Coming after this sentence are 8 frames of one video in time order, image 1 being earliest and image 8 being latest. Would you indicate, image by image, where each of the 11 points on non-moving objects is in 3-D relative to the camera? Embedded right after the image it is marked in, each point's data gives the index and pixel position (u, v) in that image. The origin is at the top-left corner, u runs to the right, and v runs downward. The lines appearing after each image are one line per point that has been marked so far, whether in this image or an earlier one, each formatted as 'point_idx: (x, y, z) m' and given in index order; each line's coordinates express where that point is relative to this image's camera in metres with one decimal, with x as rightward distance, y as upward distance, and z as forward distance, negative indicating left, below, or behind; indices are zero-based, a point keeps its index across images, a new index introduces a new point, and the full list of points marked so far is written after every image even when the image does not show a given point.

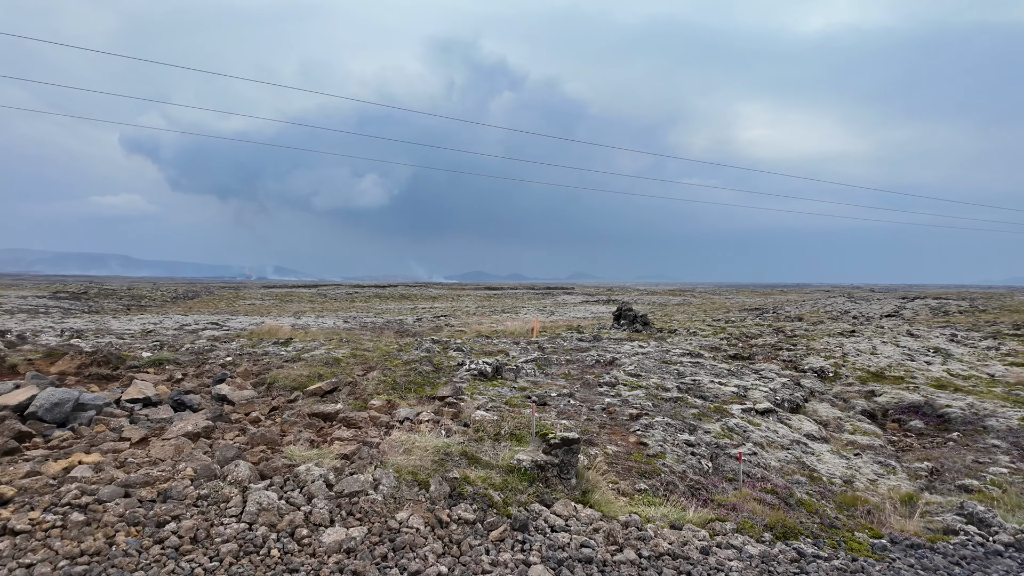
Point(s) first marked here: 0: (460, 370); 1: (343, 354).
0: (-1.4, -2.1, +15.3) m
1: (-4.8, -1.9, +16.7) m
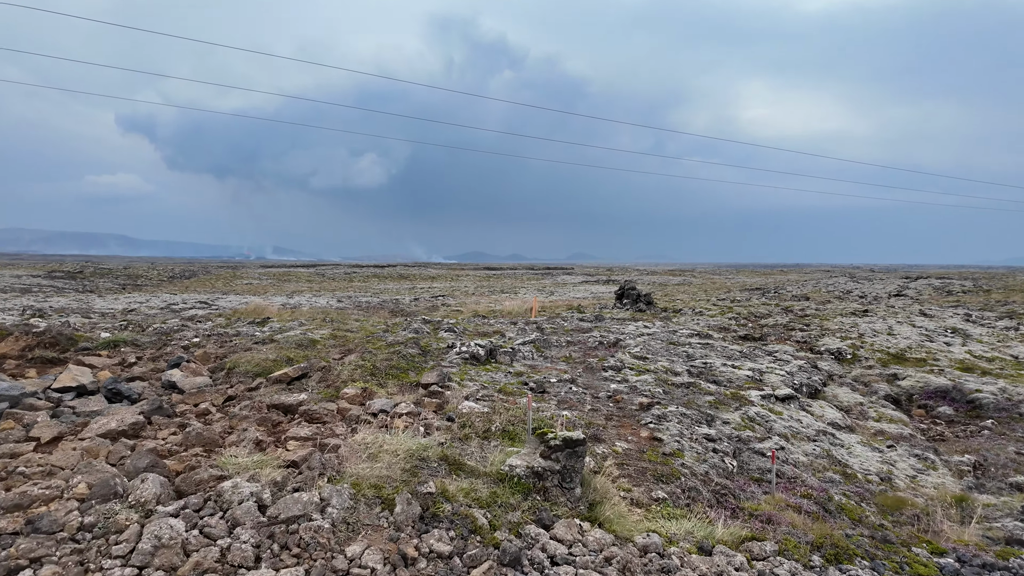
0: (-1.5, -1.5, +13.8) m
1: (-4.9, -1.2, +15.2) m
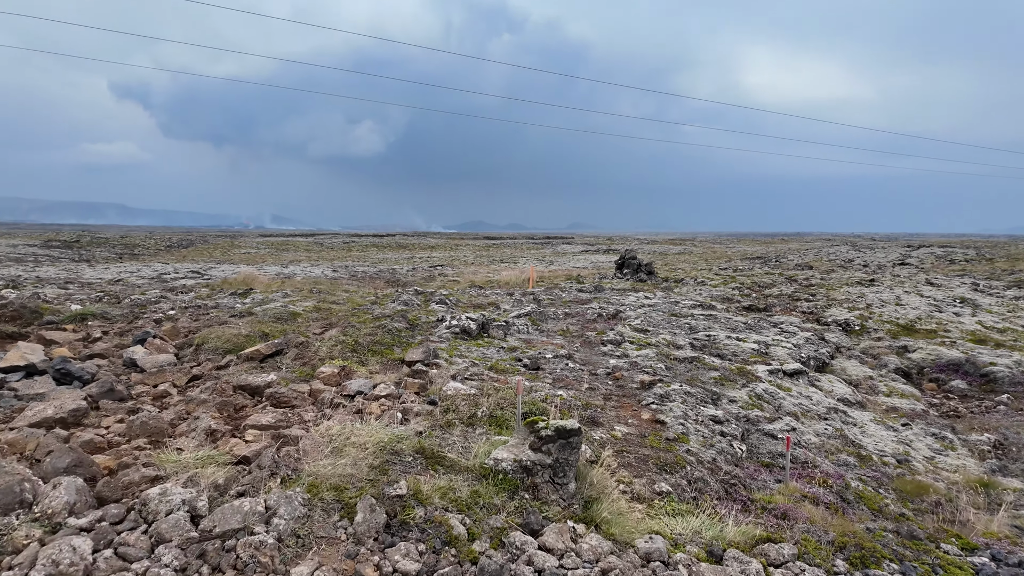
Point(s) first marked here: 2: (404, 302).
0: (-1.6, -0.8, +13.0) m
1: (-5.0, -0.5, +14.4) m
2: (-2.9, -0.4, +16.0) m
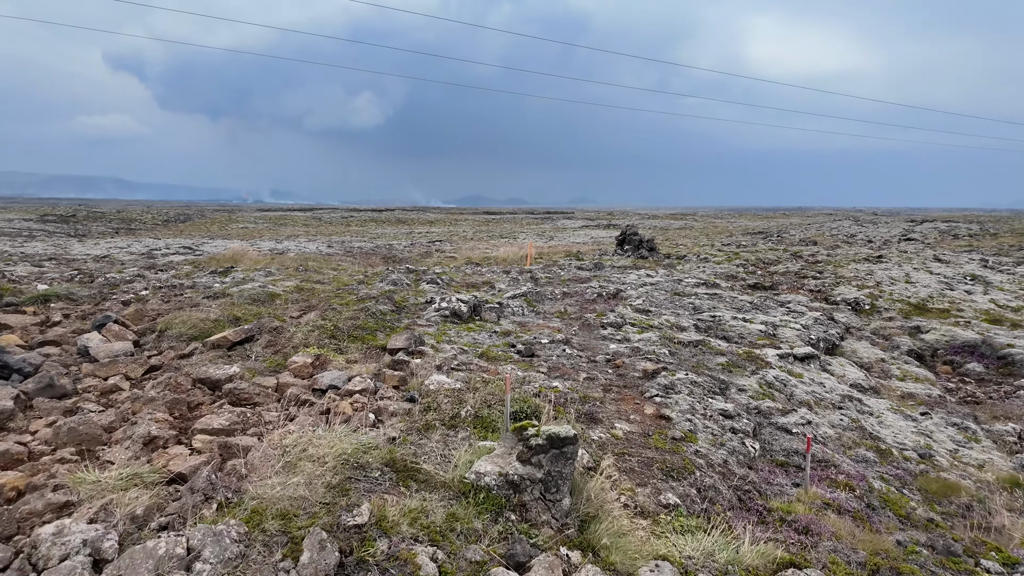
0: (-1.7, -0.4, +12.2) m
1: (-5.2, 0.0, +13.5) m
2: (-3.0, +0.2, +15.2) m
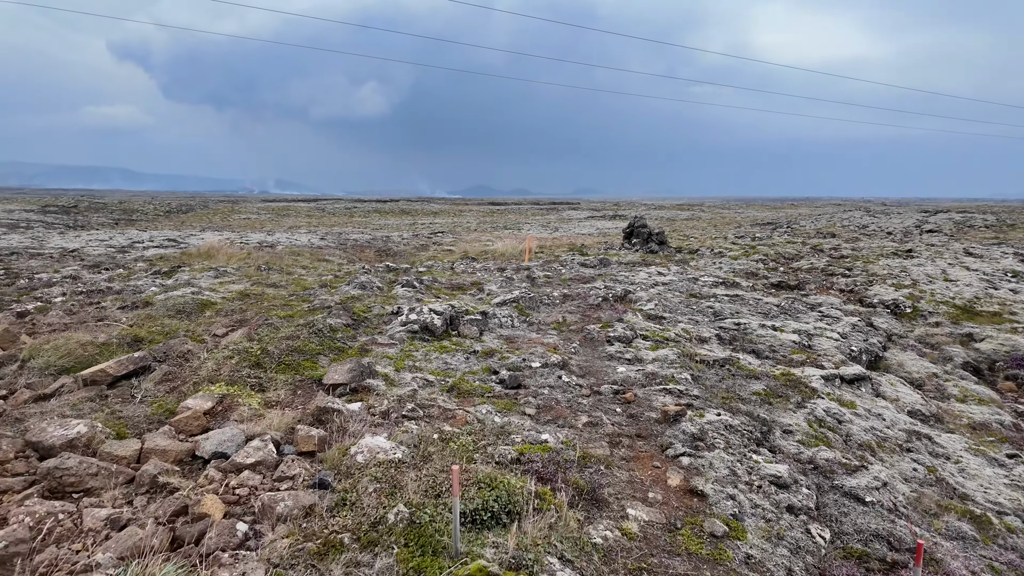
0: (-2.0, -0.6, +9.9) m
1: (-5.4, -0.1, +11.3) m
2: (-3.3, +0.1, +12.9) m
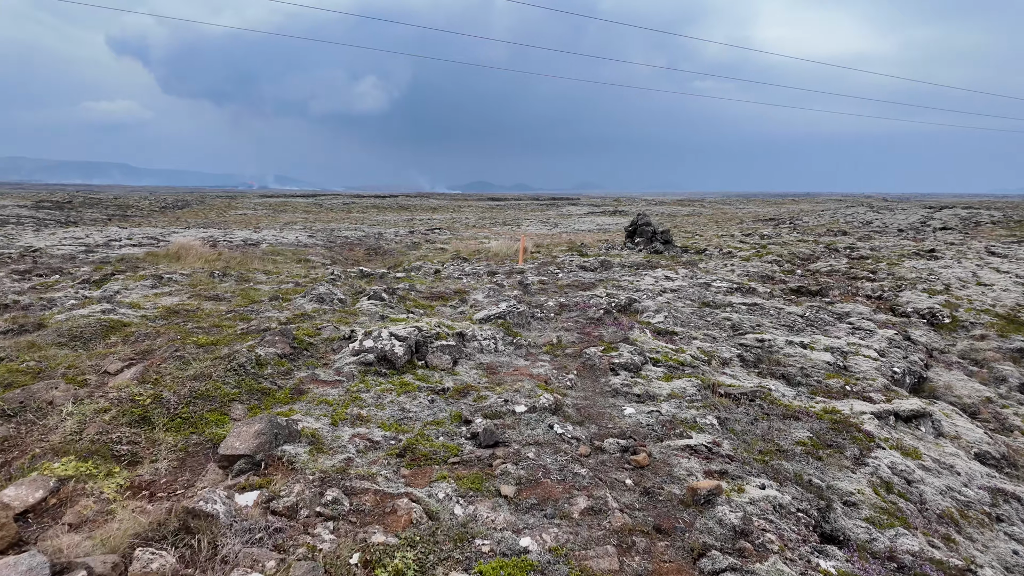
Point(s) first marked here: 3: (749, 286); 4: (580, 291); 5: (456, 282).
0: (-2.2, -0.8, +8.0) m
1: (-5.7, -0.4, +9.3) m
2: (-3.5, -0.2, +10.9) m
3: (+7.2, +0.1, +18.2) m
4: (+1.8, 0.0, +15.7) m
5: (-1.5, +0.2, +15.9) m
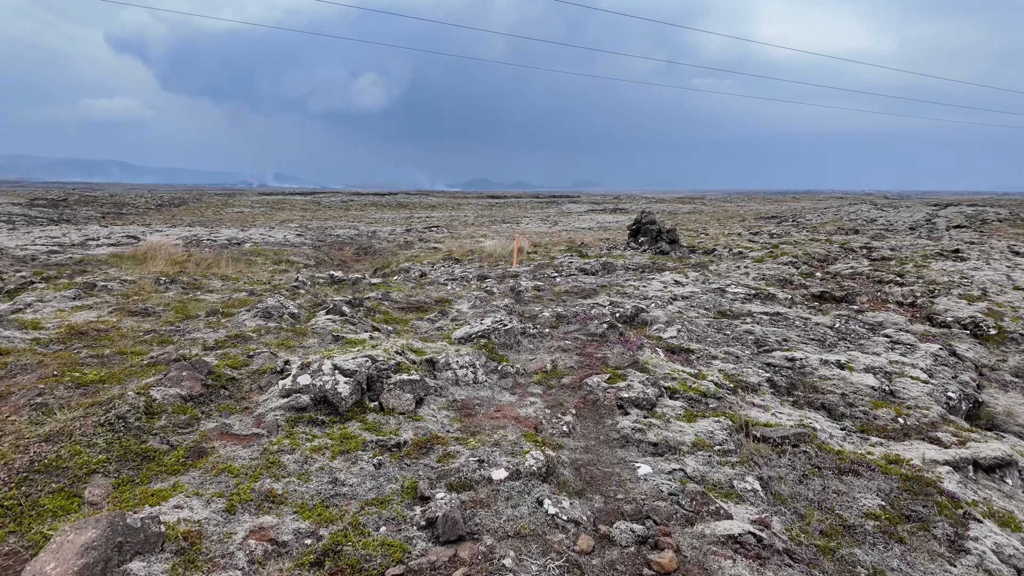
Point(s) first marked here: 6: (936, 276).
0: (-2.5, -1.0, +6.2) m
1: (-5.9, -0.6, +7.5) m
2: (-3.7, -0.3, +9.1) m
3: (+7.0, -0.1, +16.4) m
4: (+1.6, -0.2, +13.9) m
5: (-1.7, 0.0, +14.1) m
6: (+13.9, +0.4, +19.7) m
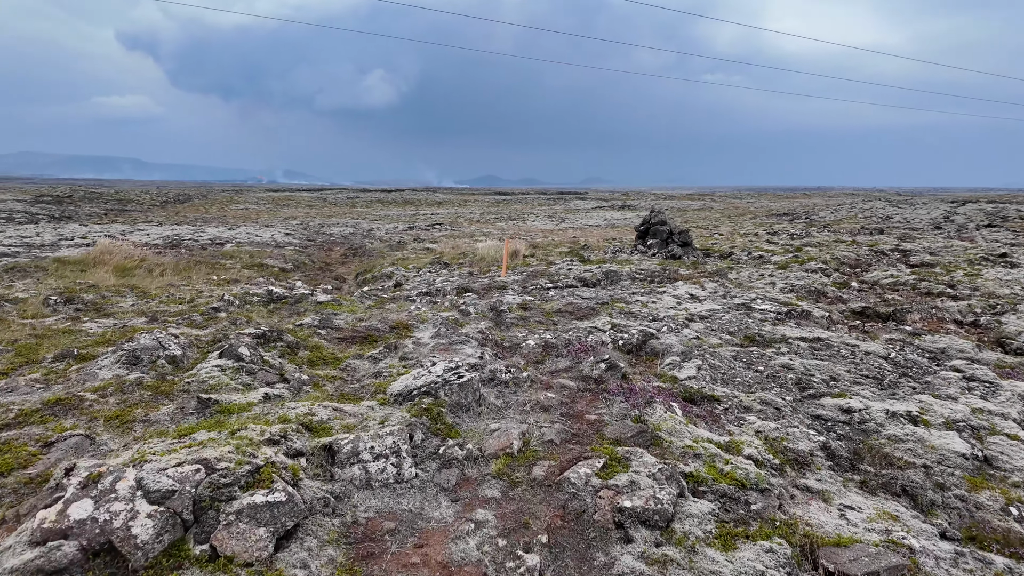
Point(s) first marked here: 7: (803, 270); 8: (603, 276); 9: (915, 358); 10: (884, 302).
0: (-2.9, -1.4, +3.7) m
1: (-6.3, -0.9, +5.1) m
2: (-4.2, -0.7, +6.7) m
3: (+6.7, -0.4, +13.8) m
4: (+1.2, -0.6, +11.4) m
5: (-2.1, -0.3, +11.6) m
6: (+13.6, 0.0, +17.0) m
7: (+9.5, +0.6, +19.4) m
8: (+2.5, +0.3, +16.0) m
9: (+7.6, -1.2, +11.2) m
10: (+9.6, -0.3, +15.4) m
